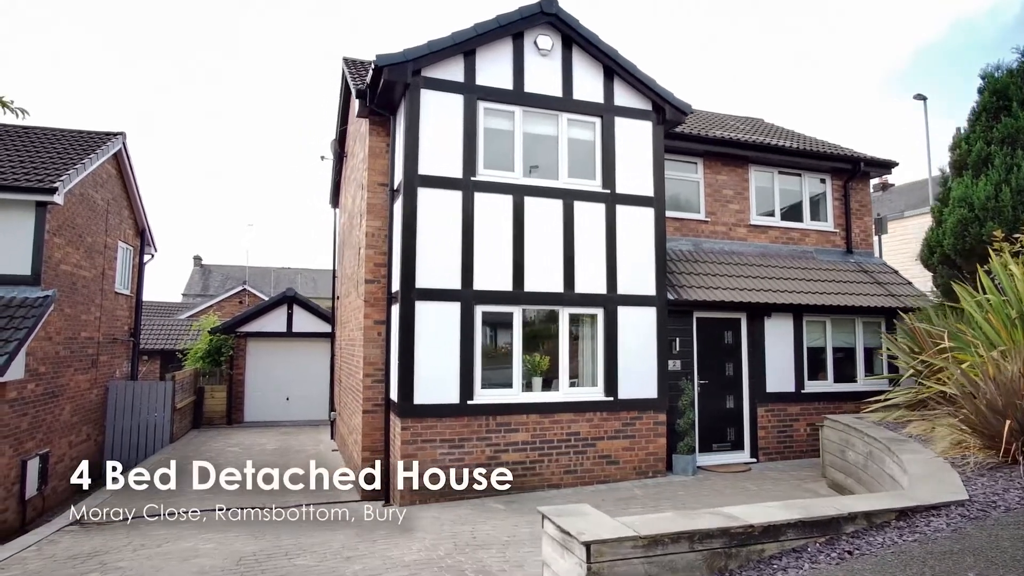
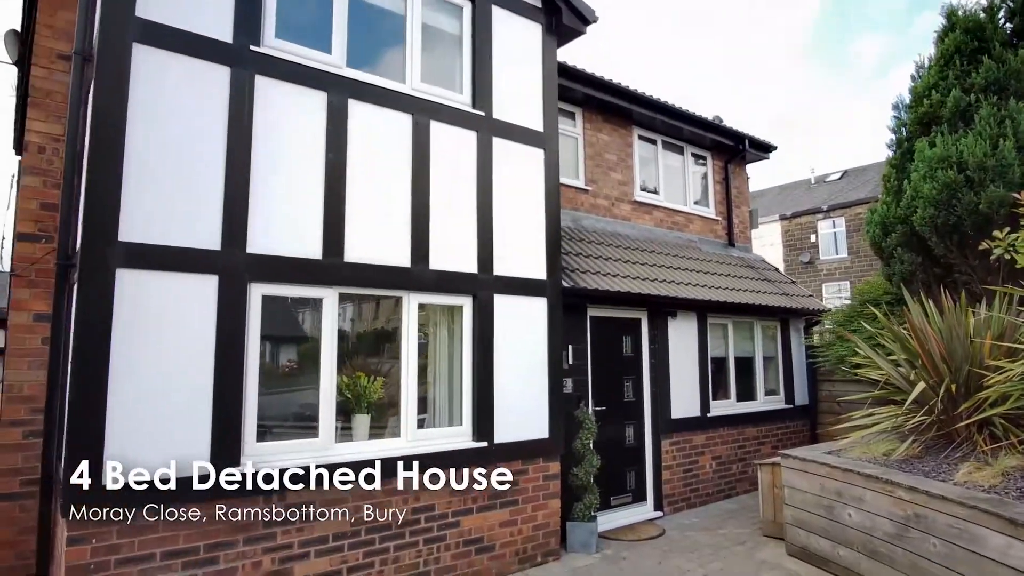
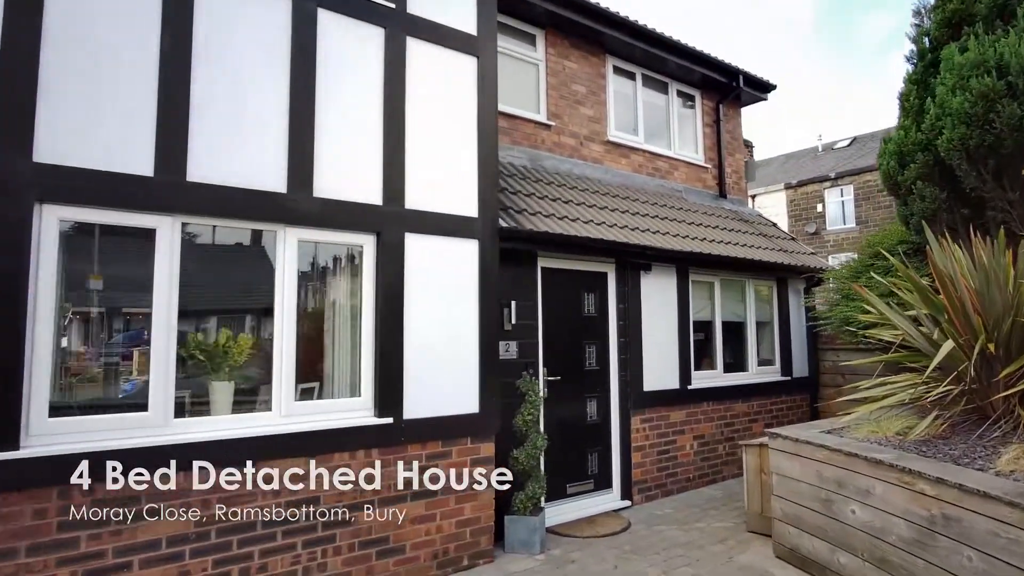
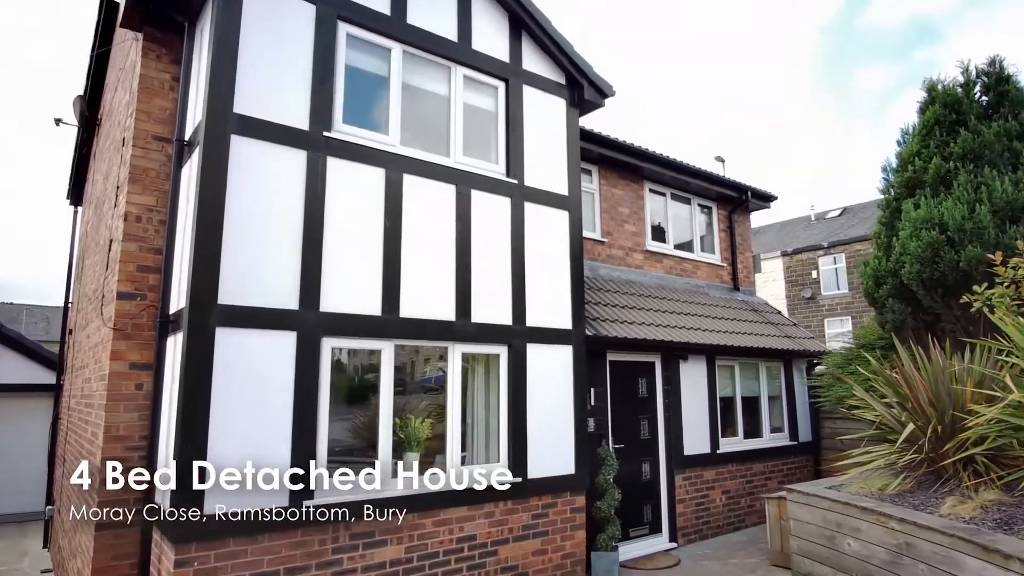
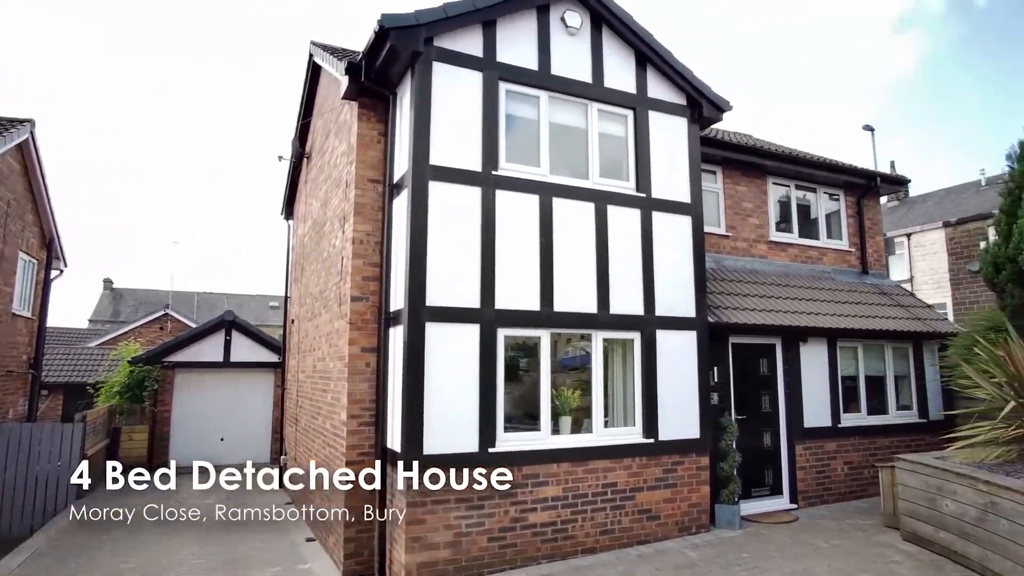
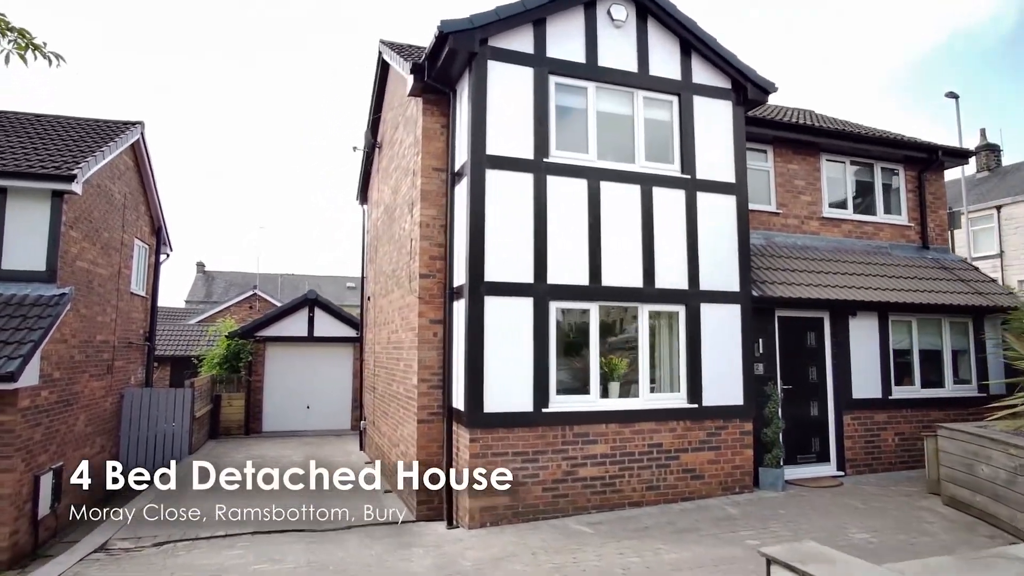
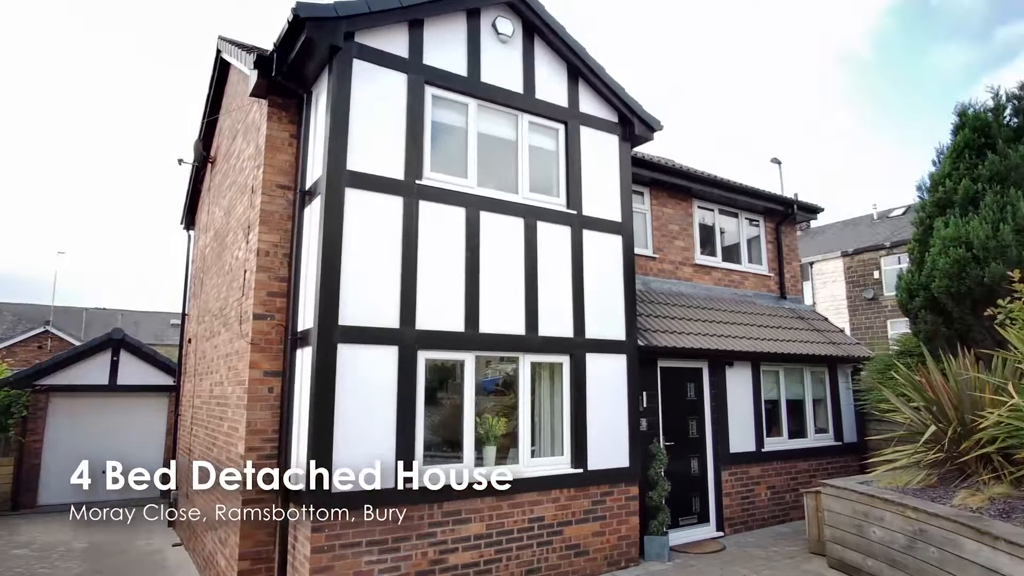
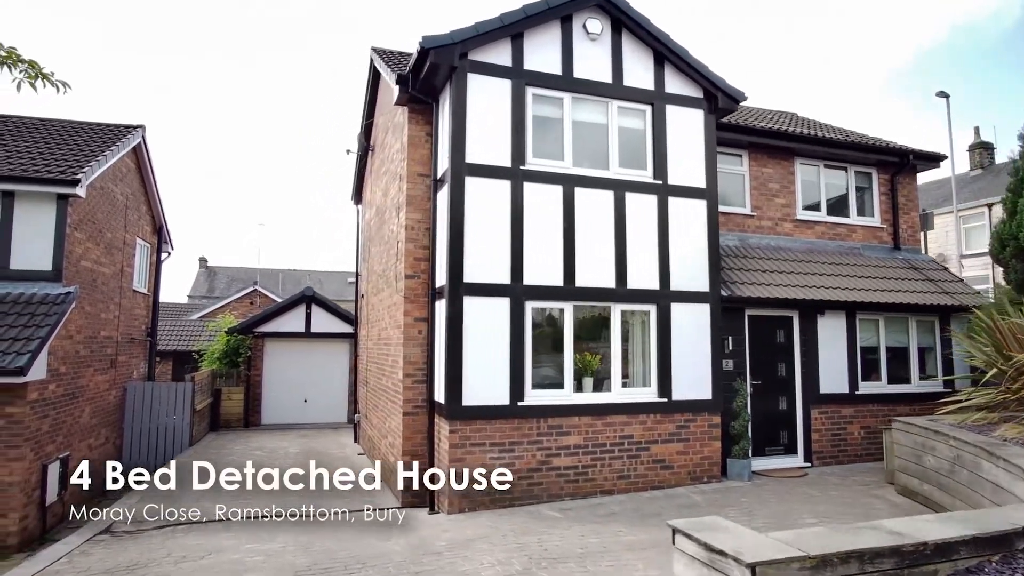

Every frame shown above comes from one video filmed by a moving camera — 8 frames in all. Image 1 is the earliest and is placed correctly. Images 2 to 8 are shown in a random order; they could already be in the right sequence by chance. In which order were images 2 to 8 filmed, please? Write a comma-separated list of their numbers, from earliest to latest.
8, 6, 5, 7, 4, 2, 3
